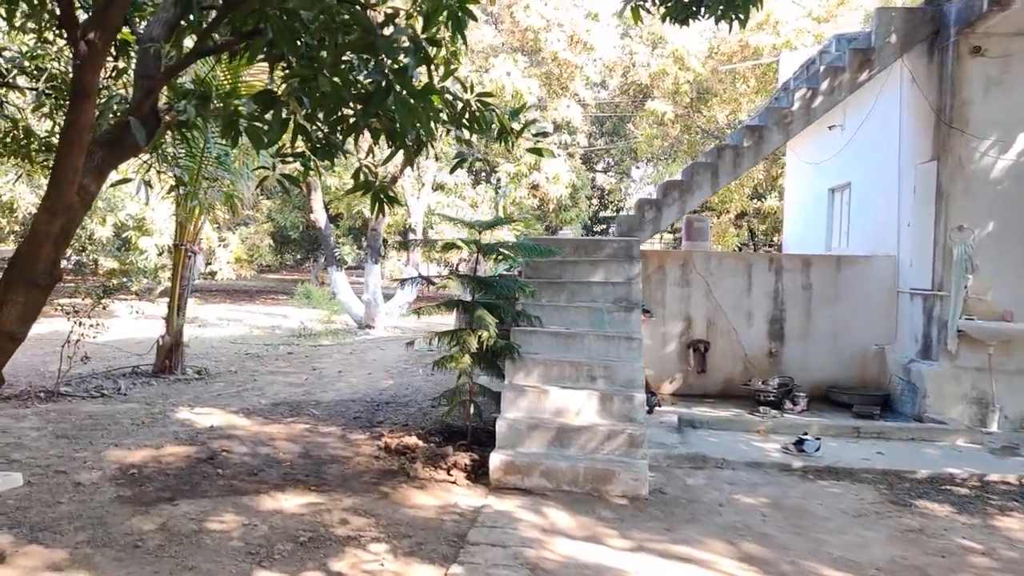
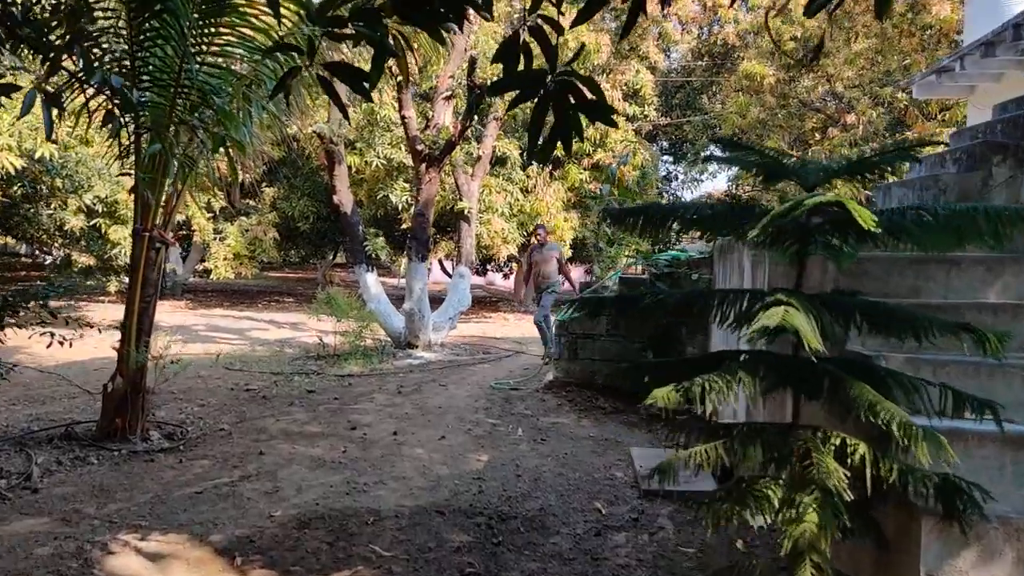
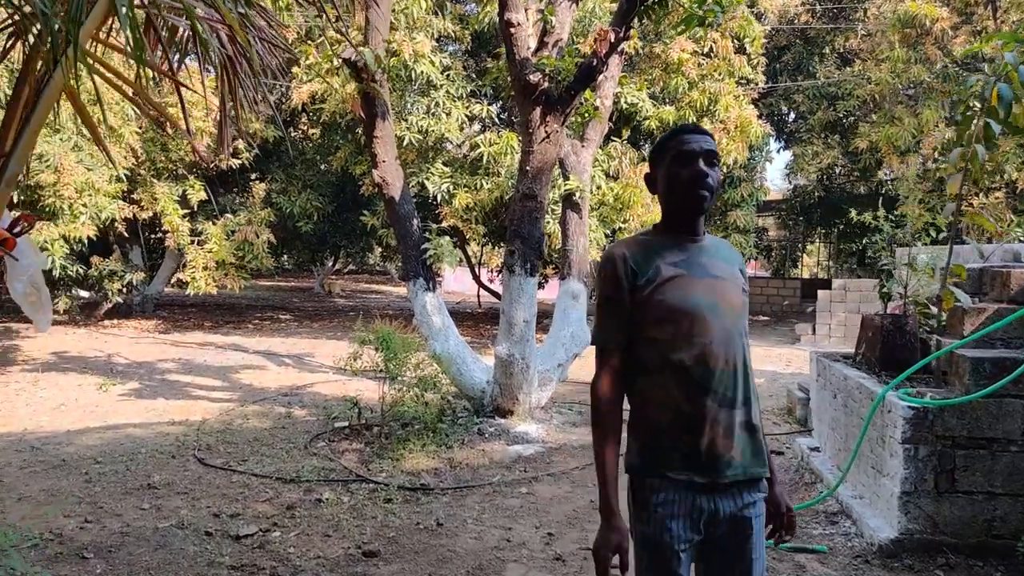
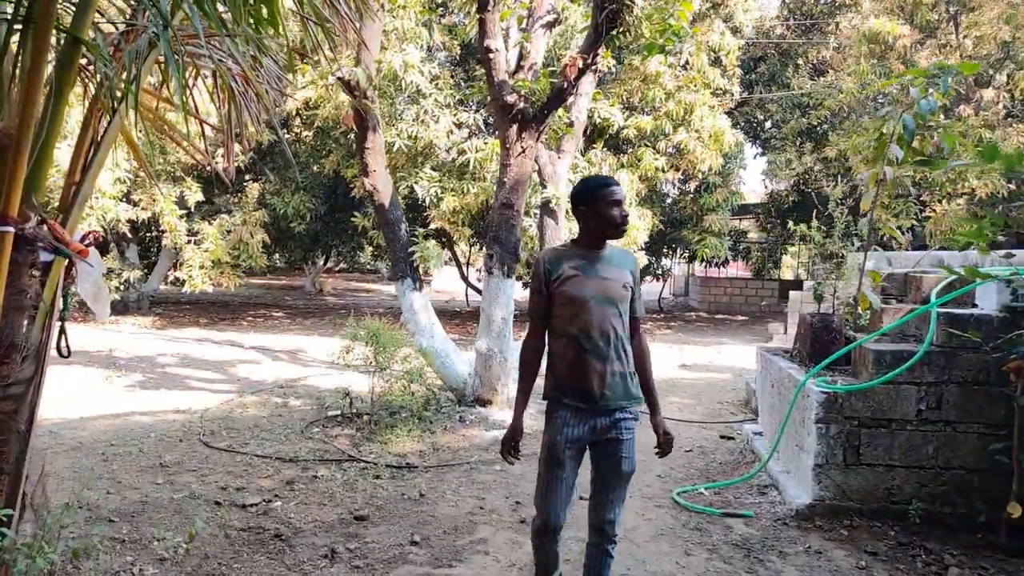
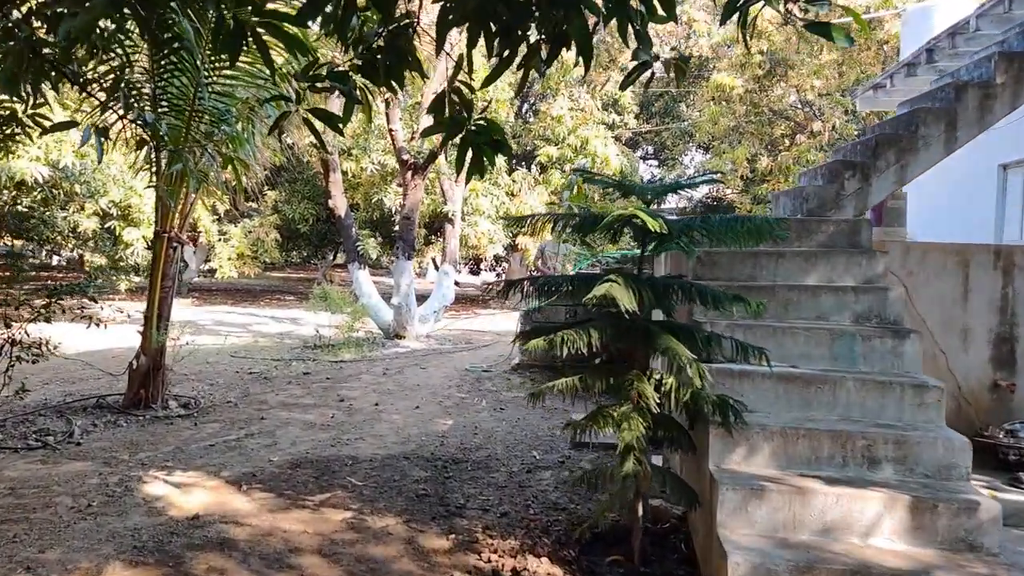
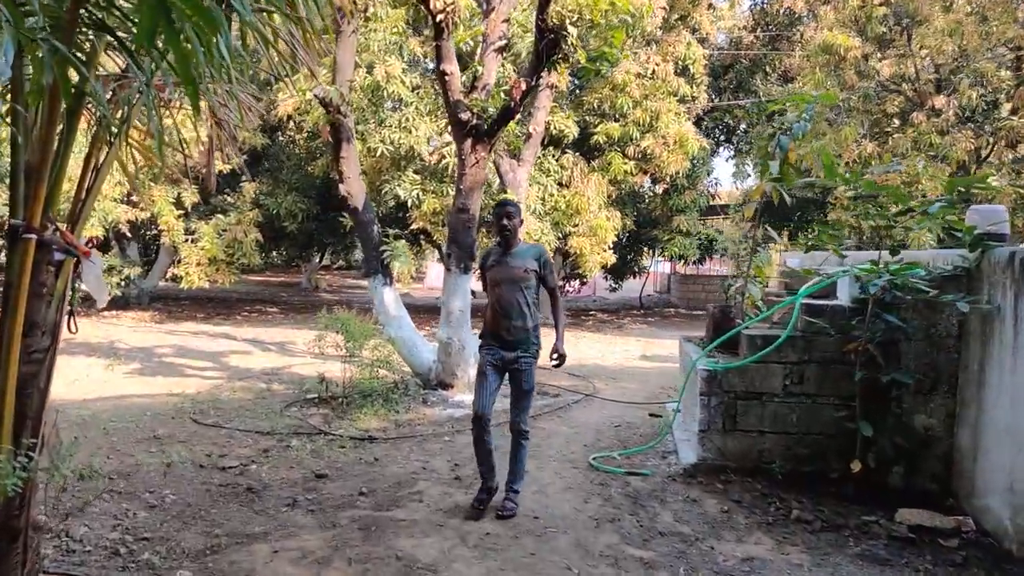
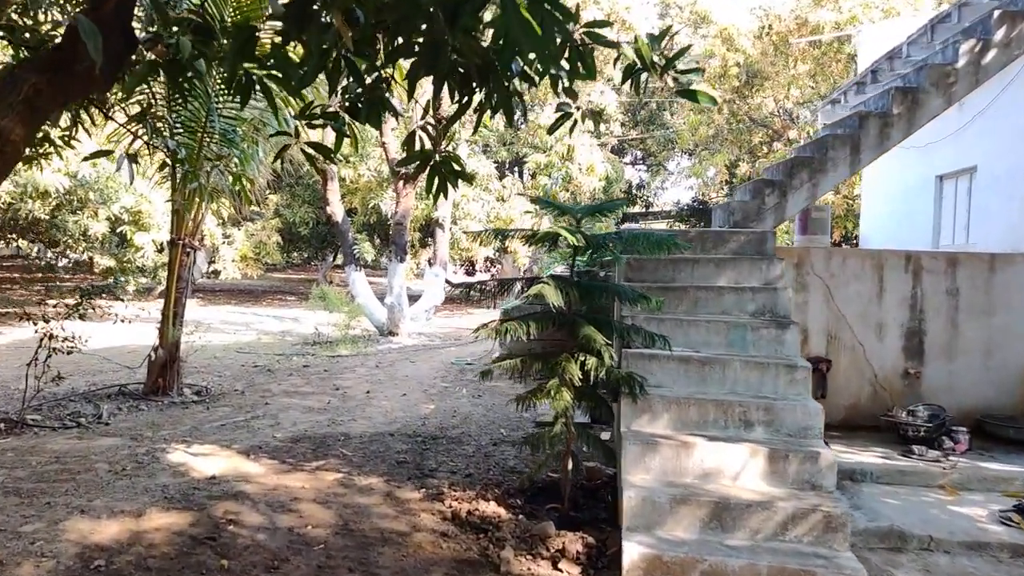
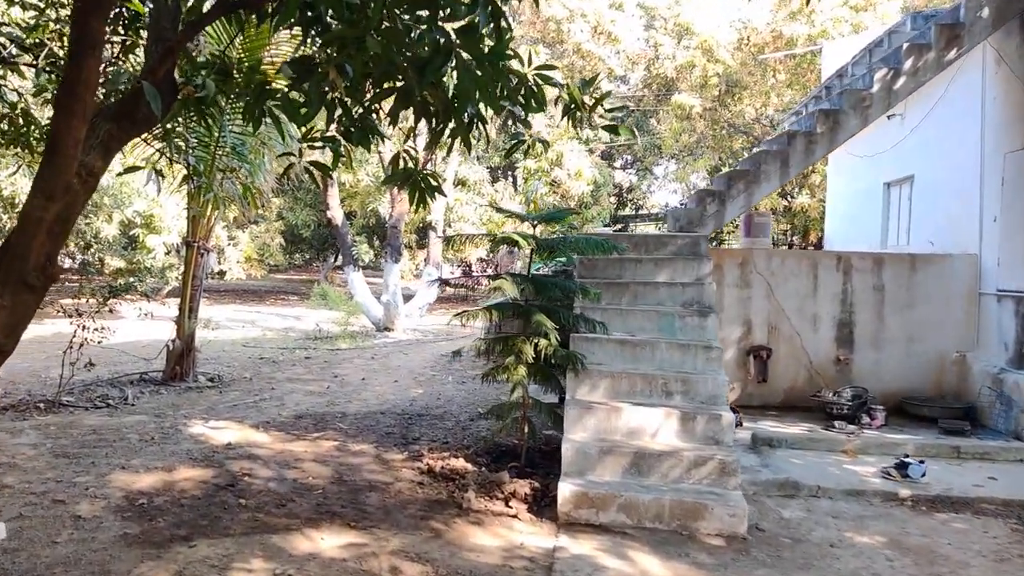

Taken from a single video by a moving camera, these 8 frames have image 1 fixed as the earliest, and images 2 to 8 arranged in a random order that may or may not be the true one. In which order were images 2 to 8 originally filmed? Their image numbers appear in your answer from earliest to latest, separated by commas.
8, 7, 5, 2, 6, 4, 3
